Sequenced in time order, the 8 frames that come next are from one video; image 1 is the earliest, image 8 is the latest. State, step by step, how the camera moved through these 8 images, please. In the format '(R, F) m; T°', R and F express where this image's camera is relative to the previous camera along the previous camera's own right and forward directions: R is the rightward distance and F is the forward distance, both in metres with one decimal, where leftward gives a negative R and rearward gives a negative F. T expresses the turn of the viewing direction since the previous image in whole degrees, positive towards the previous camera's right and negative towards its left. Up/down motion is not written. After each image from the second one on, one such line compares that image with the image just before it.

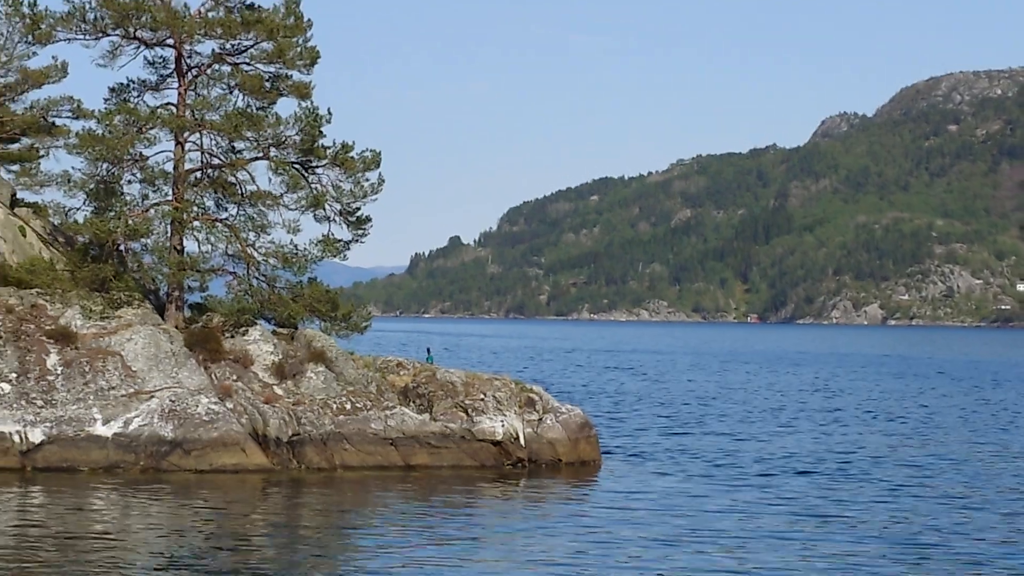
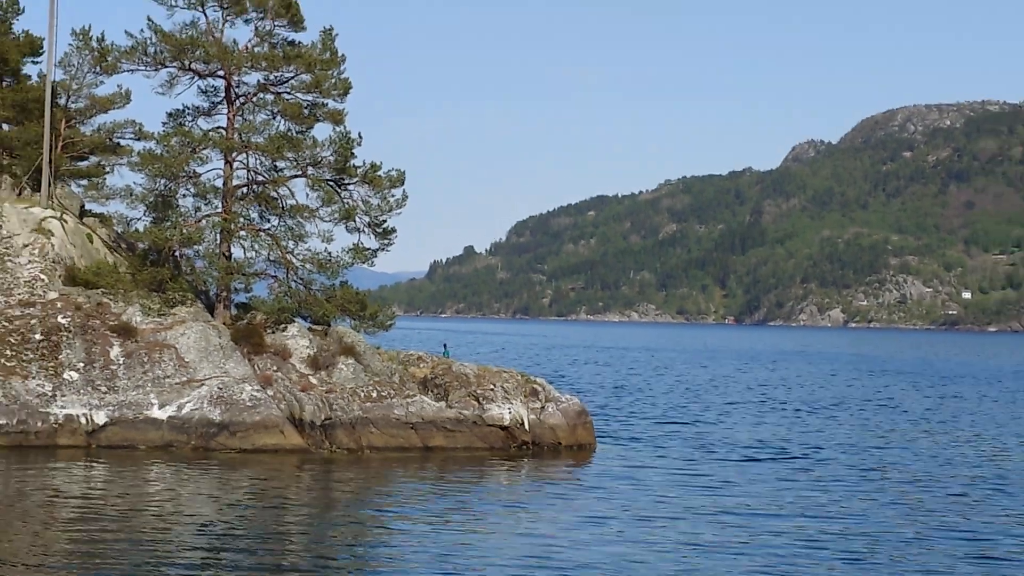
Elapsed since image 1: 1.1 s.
(+0.5, -3.7) m; -1°
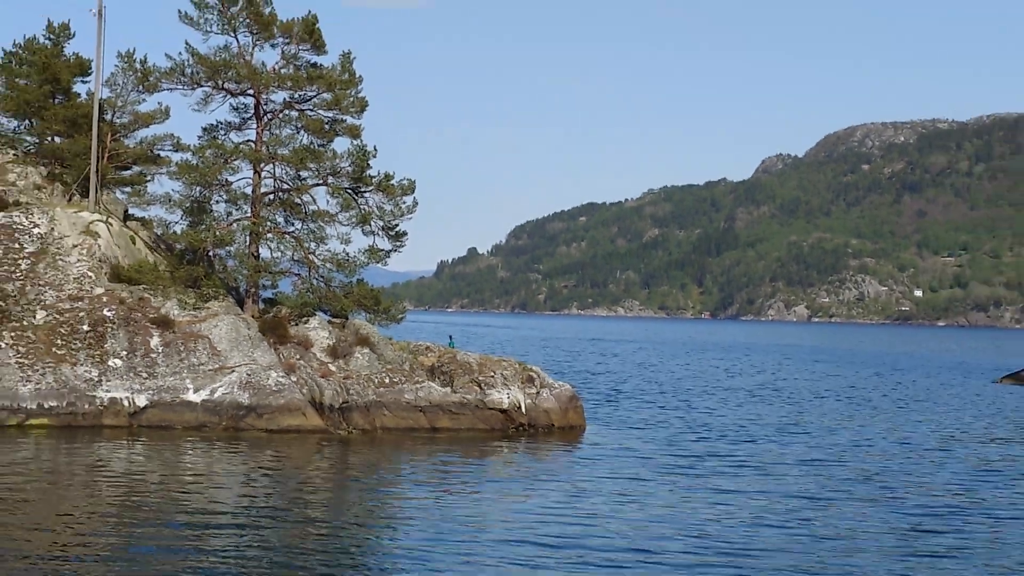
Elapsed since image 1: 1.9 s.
(+0.4, -3.4) m; -1°
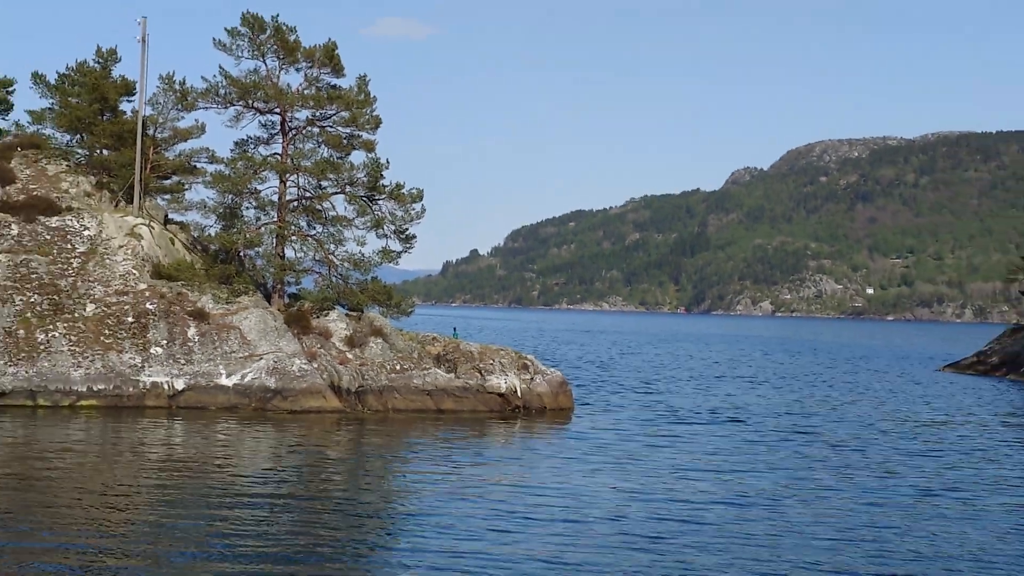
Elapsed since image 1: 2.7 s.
(+0.6, -4.2) m; -1°
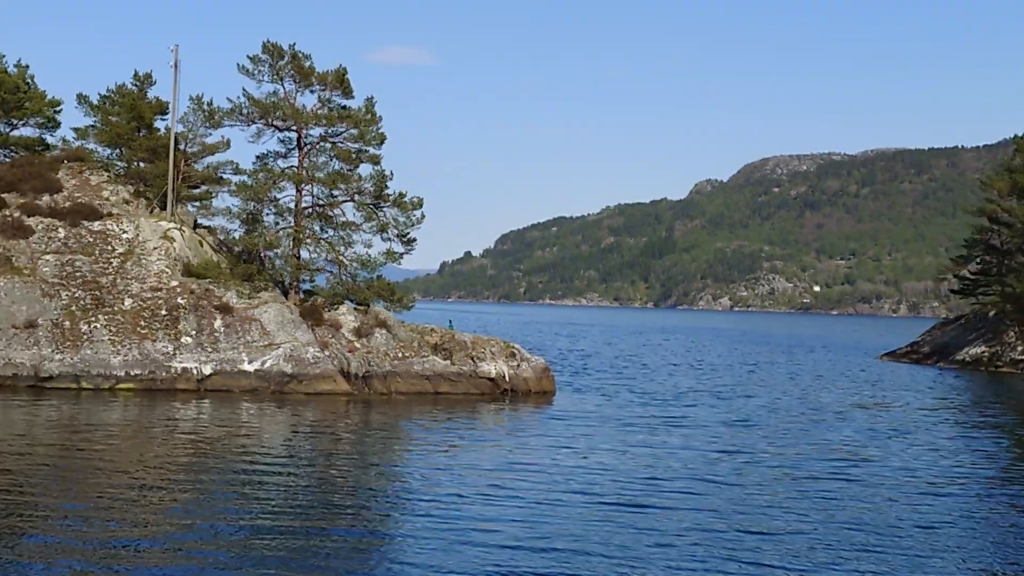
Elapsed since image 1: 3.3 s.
(+0.7, -4.9) m; -1°
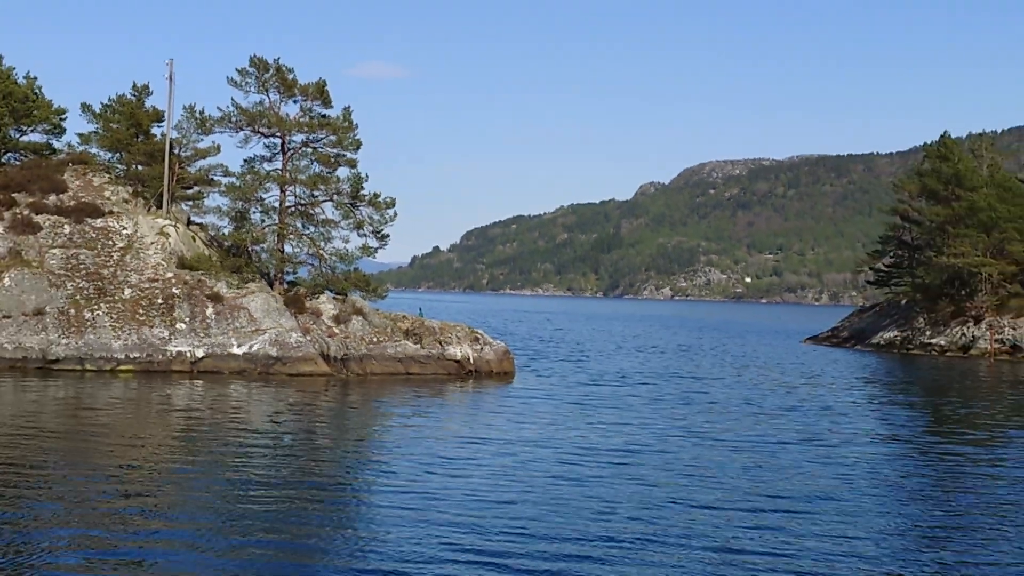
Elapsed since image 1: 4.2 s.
(+0.6, -4.7) m; +1°
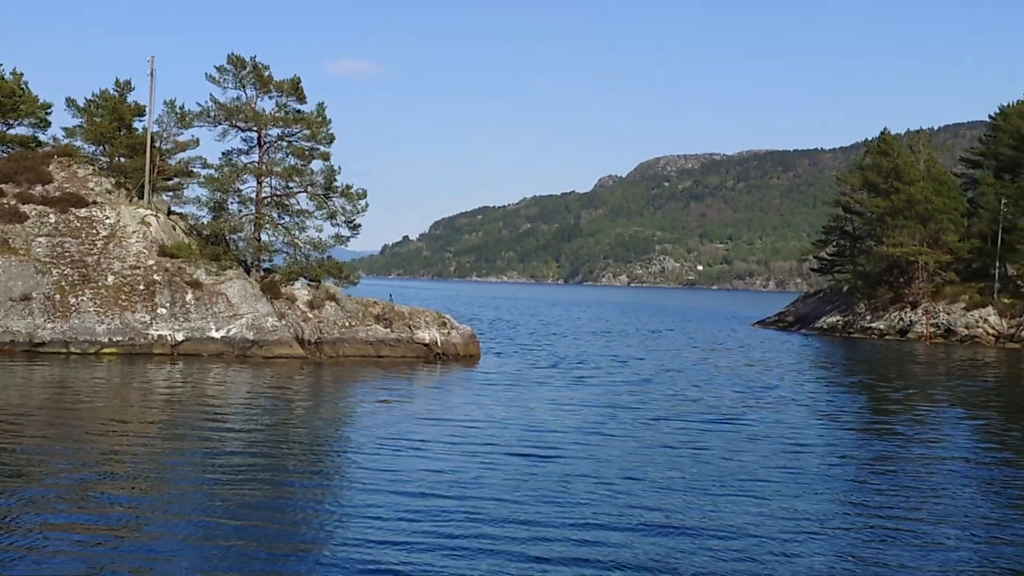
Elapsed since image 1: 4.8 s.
(+0.3, -2.6) m; +1°
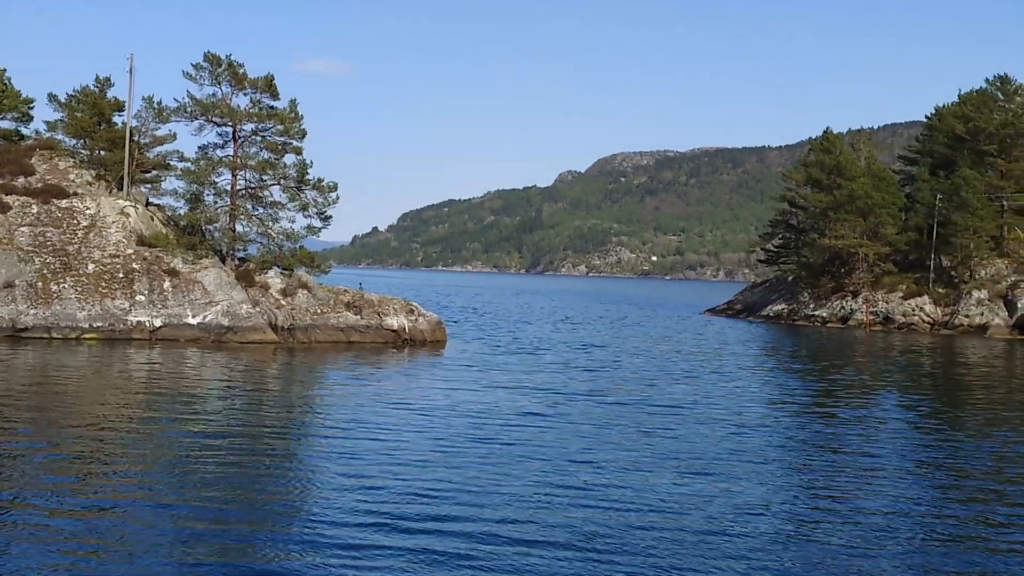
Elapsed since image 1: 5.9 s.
(+0.1, -2.6) m; +1°
